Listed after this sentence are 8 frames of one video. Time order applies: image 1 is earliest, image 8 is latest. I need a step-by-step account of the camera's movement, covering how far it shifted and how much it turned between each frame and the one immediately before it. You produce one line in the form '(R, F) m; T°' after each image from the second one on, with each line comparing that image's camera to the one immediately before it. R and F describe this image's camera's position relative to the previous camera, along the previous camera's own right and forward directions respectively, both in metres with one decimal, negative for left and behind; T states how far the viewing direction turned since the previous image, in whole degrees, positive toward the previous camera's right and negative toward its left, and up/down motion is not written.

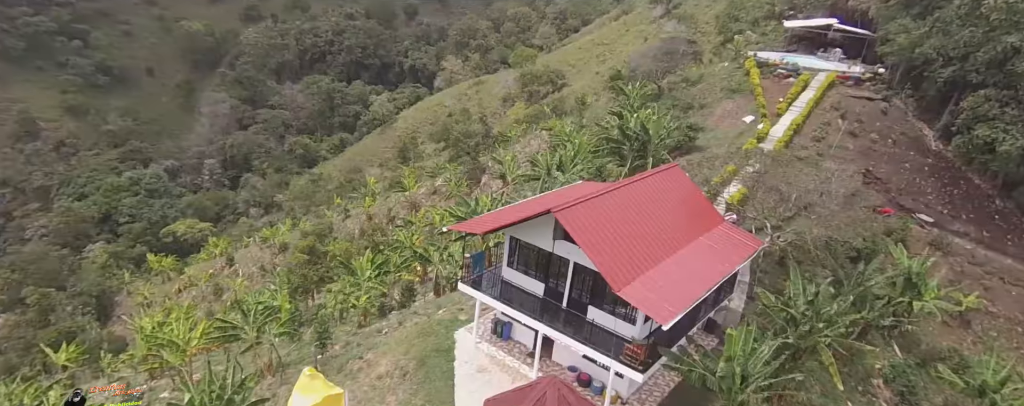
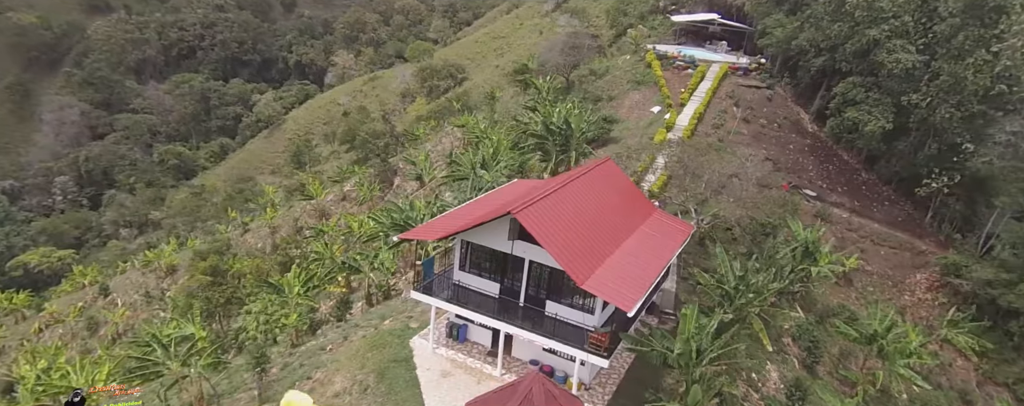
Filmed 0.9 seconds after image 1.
(-1.6, -0.1) m; +11°
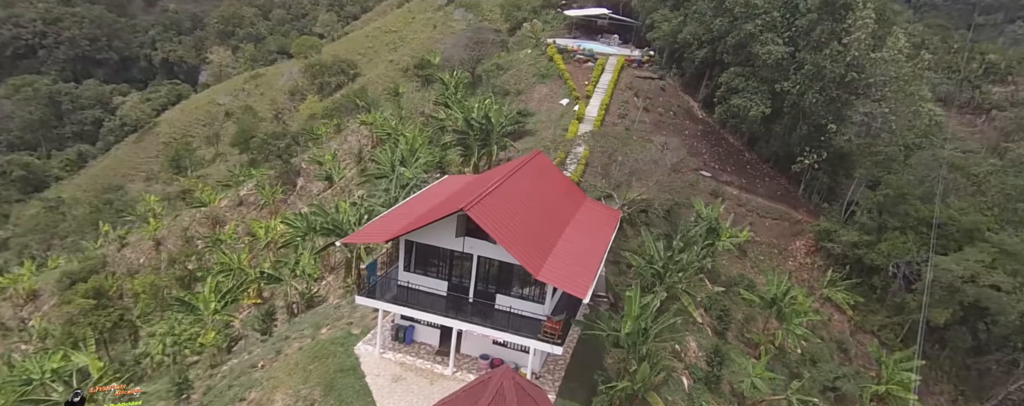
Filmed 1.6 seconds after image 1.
(-1.4, -0.1) m; +11°
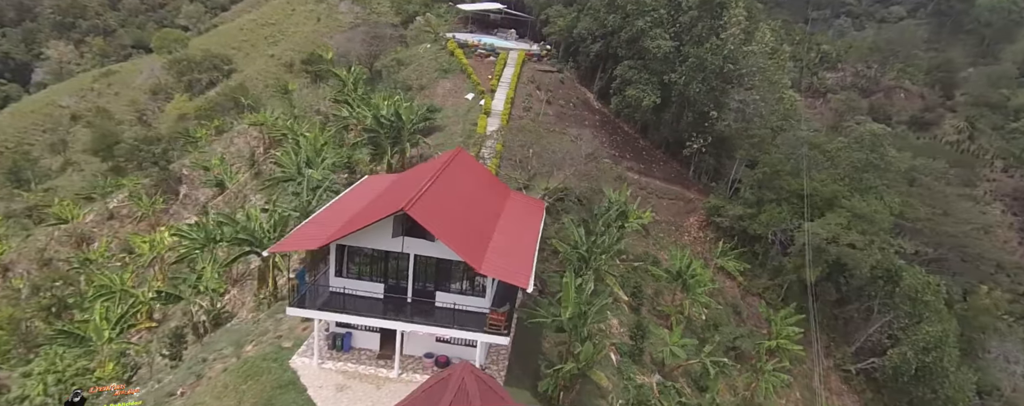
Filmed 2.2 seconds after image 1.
(-1.3, -0.1) m; +11°
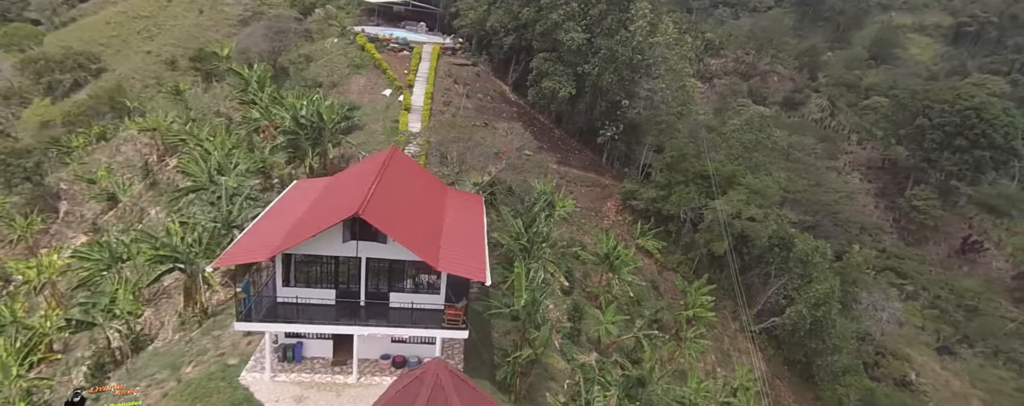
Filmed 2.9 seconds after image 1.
(-1.3, -0.2) m; +10°
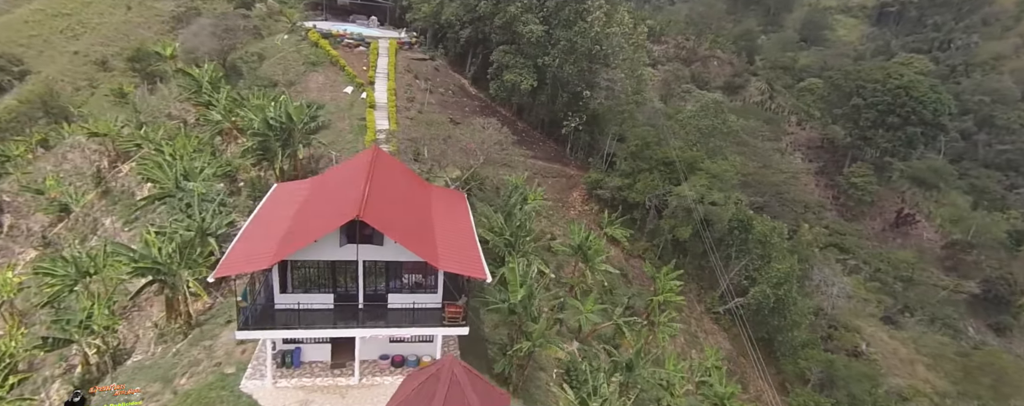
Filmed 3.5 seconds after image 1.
(-1.2, -0.6) m; +5°
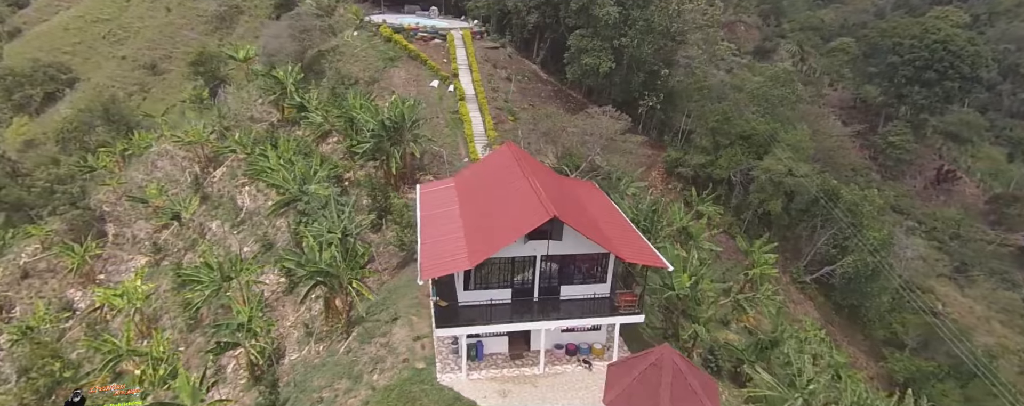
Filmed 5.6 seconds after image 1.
(-4.6, -0.8) m; -1°
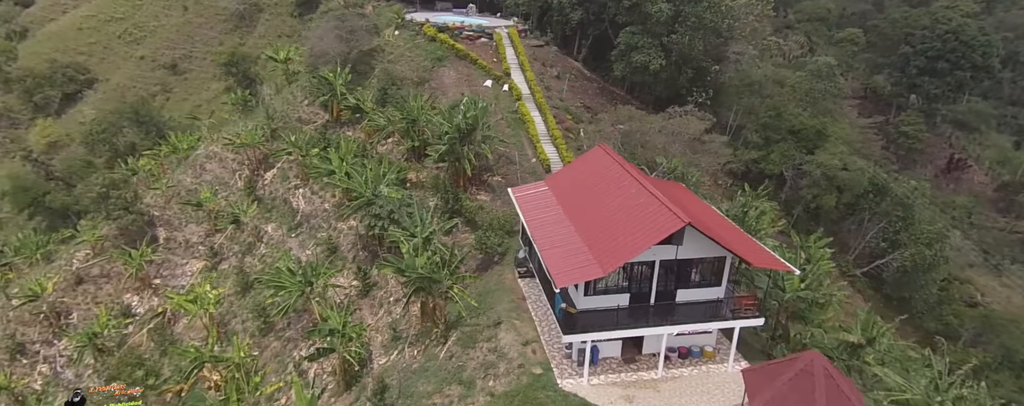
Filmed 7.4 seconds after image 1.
(-3.7, 0.0) m; +1°
